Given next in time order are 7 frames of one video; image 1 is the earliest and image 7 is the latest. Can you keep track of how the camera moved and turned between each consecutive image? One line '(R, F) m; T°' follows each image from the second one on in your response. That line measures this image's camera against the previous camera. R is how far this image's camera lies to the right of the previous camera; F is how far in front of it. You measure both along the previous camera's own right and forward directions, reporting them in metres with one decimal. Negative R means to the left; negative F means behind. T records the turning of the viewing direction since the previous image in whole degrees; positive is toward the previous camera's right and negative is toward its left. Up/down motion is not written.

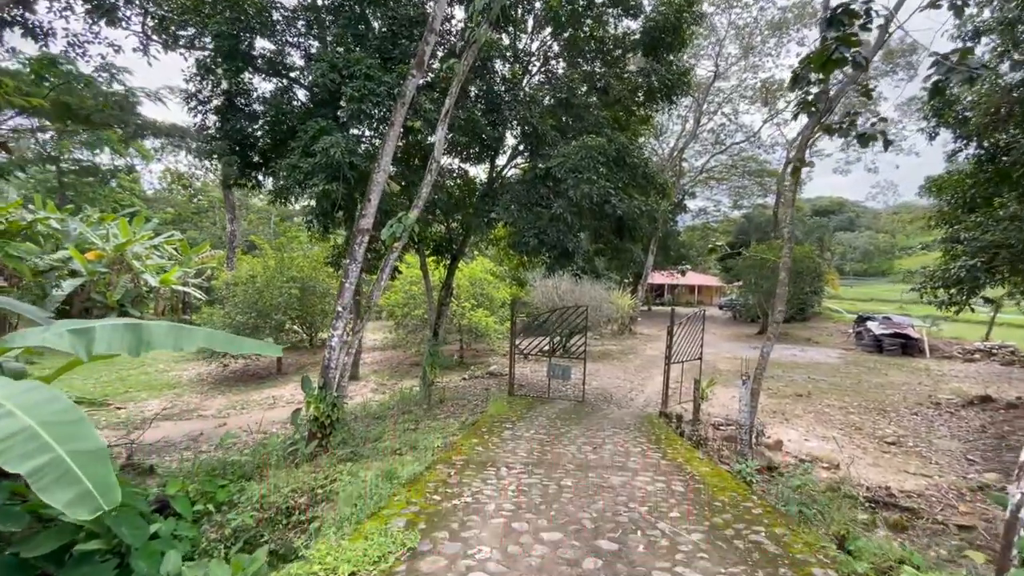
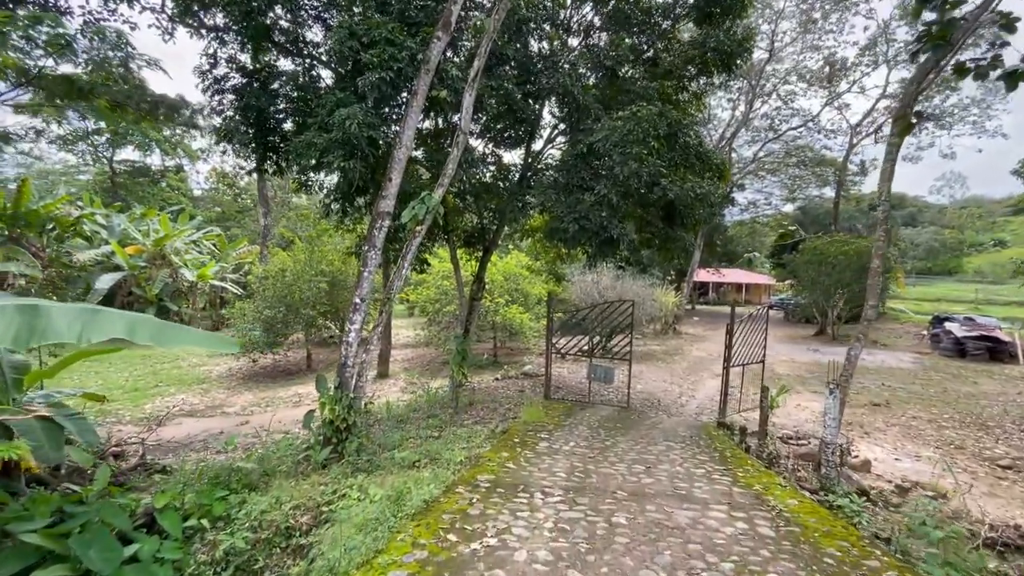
(0.0, +0.7) m; -4°
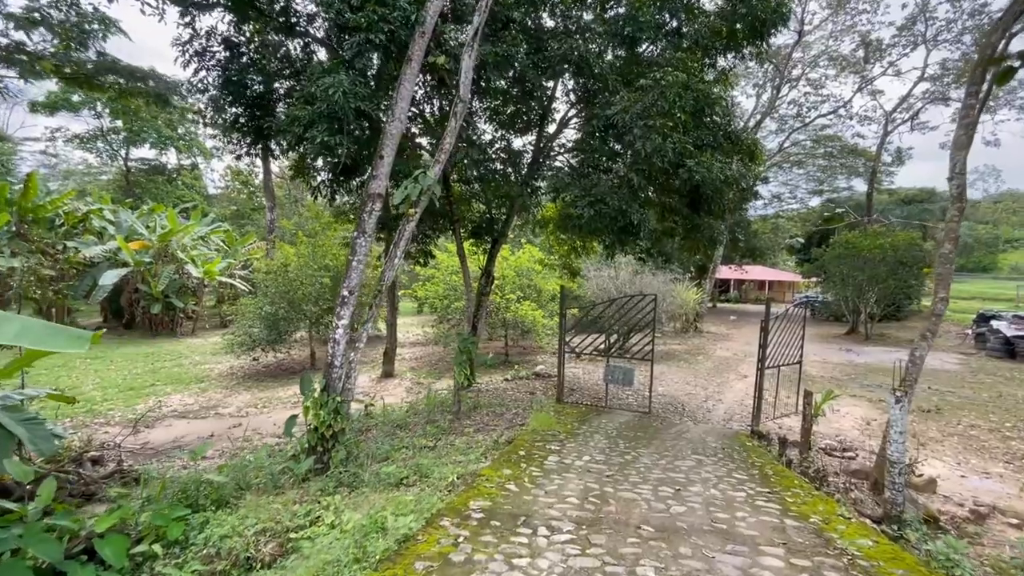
(+0.1, +0.6) m; -2°
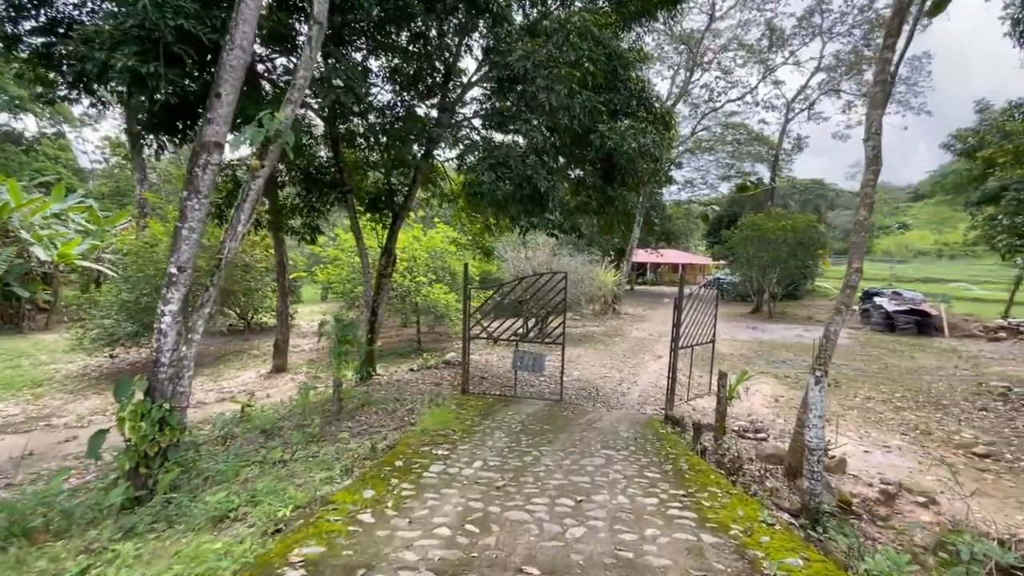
(+0.4, +0.7) m; +9°
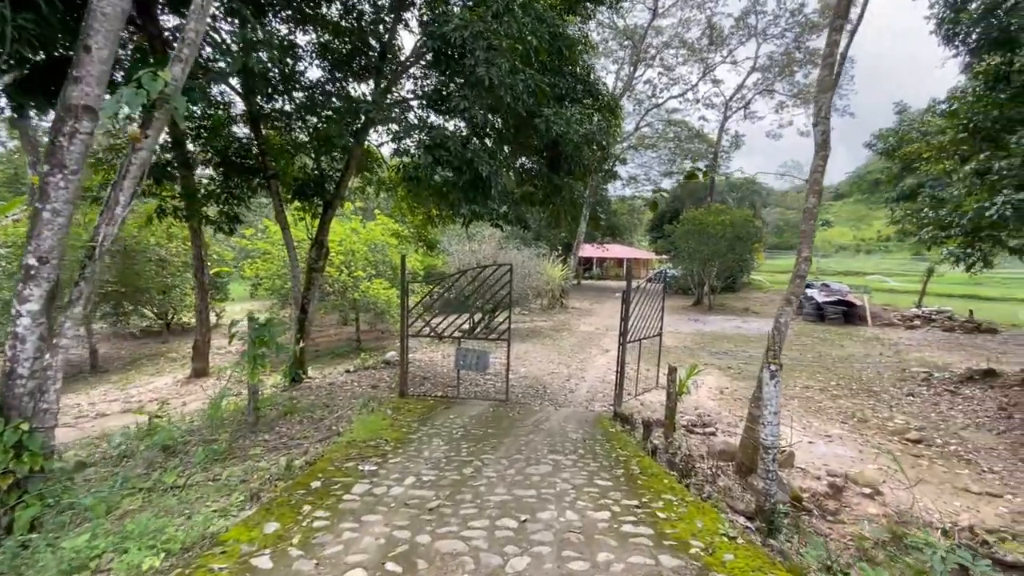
(+0.1, +0.4) m; +6°
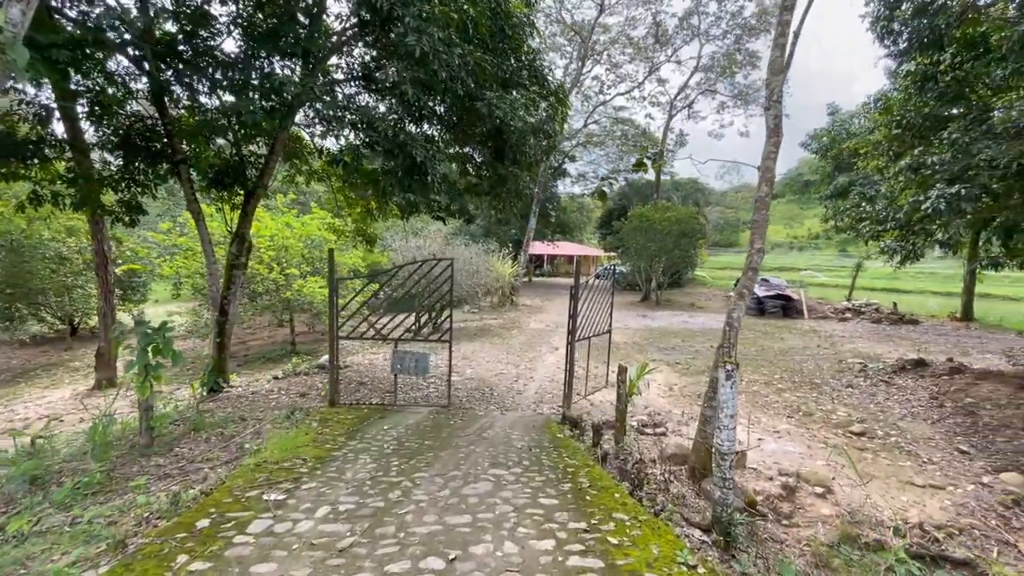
(+0.1, +0.4) m; +6°
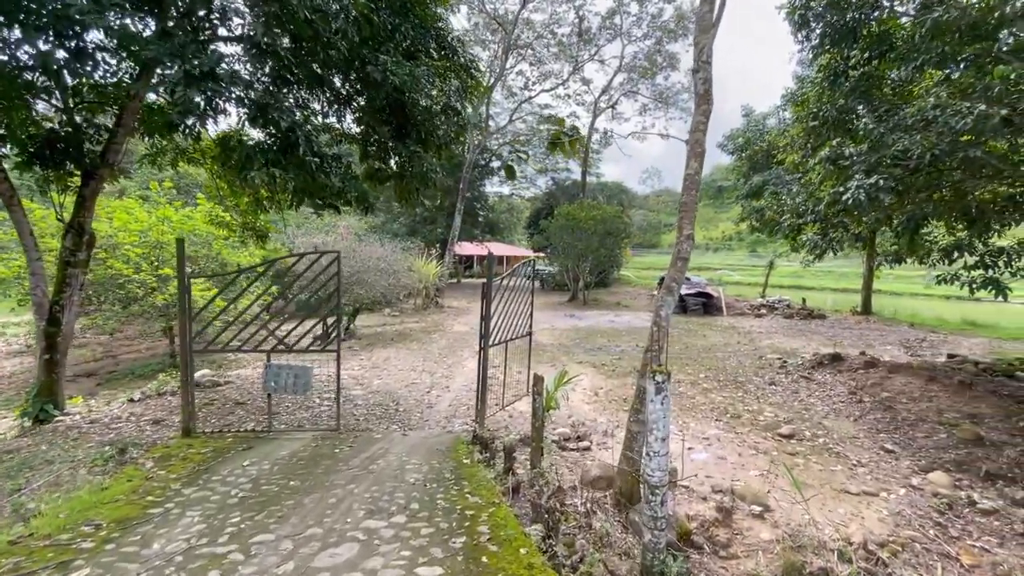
(+0.3, +0.7) m; +8°
